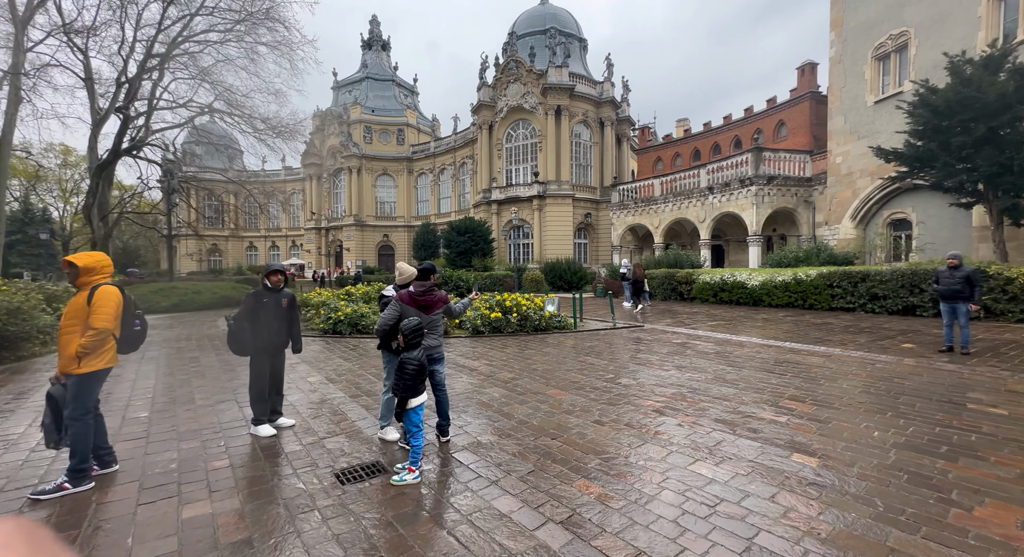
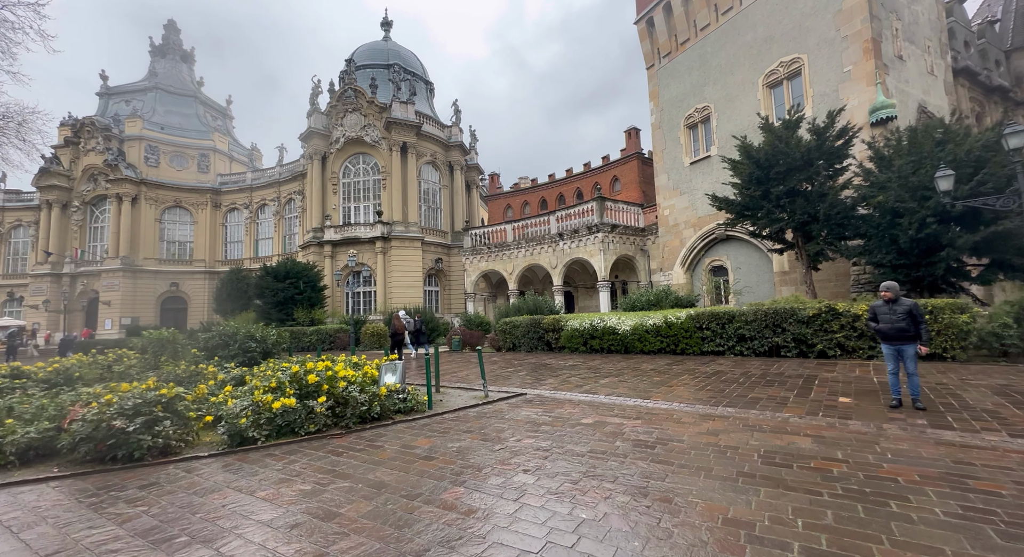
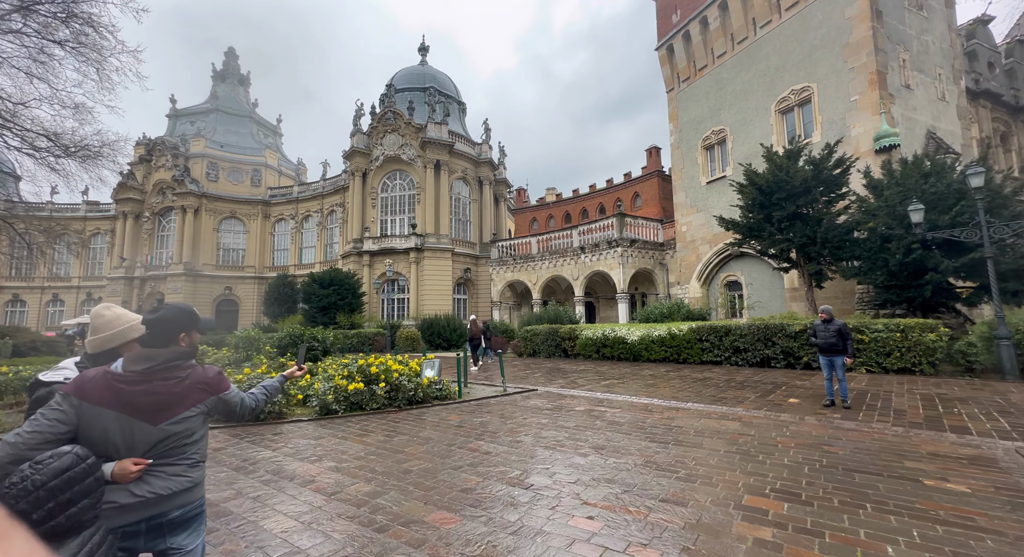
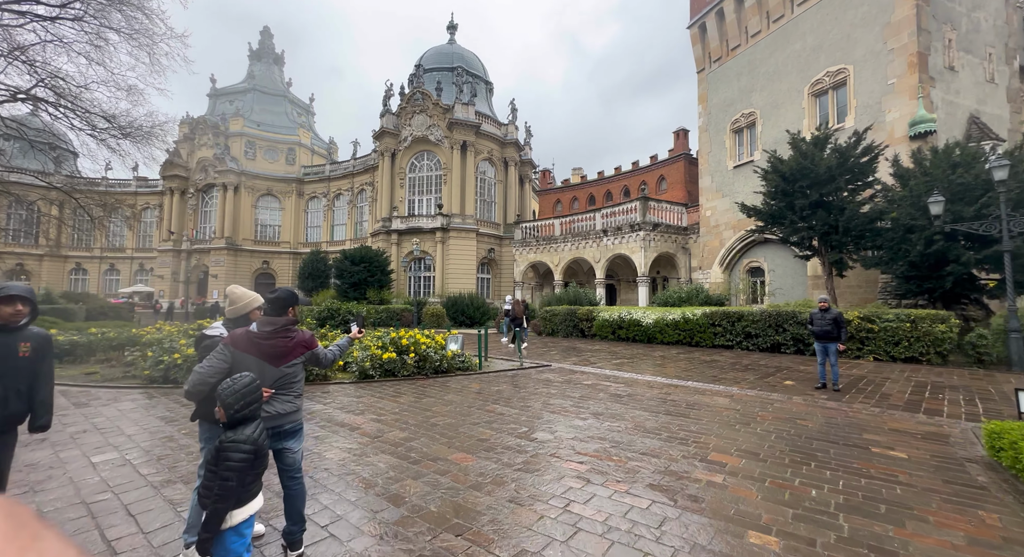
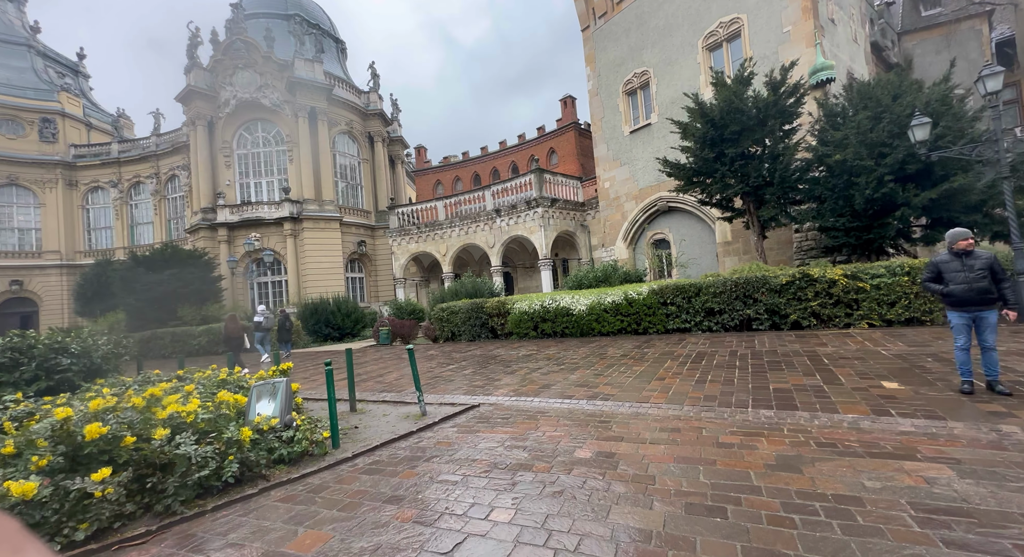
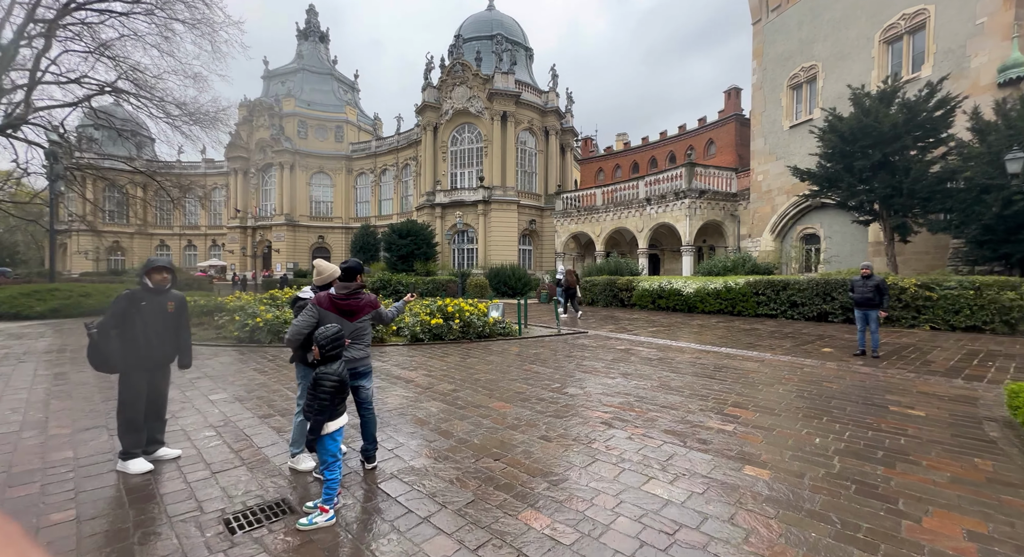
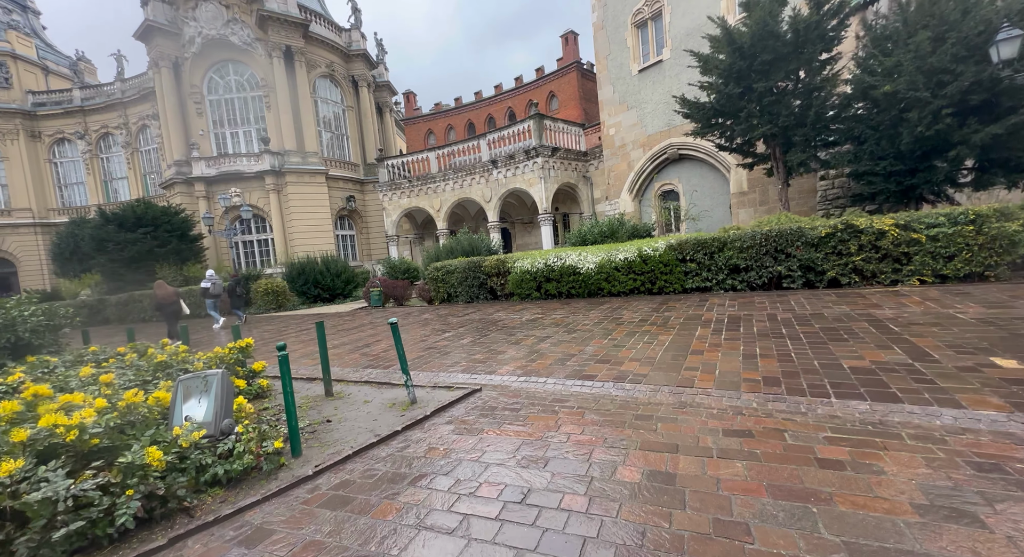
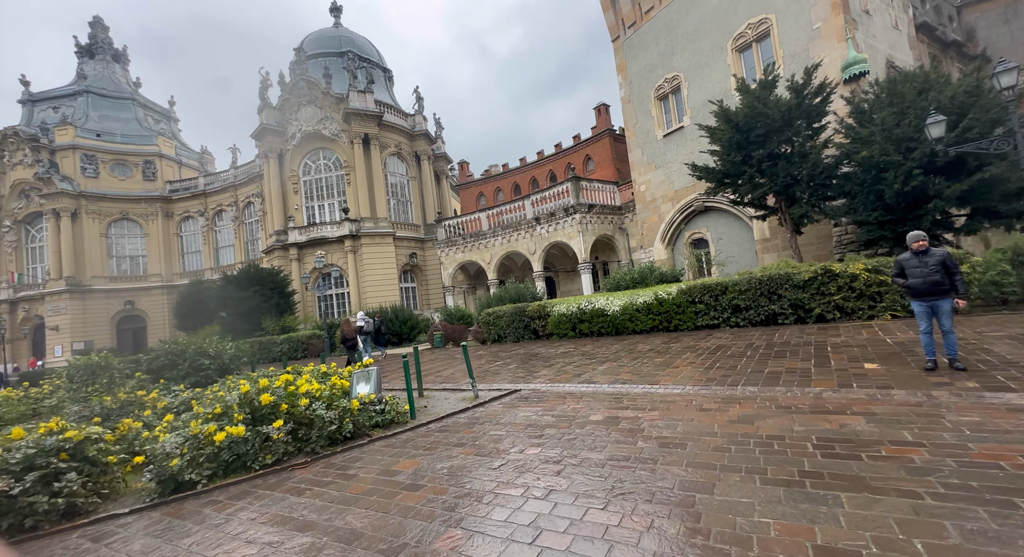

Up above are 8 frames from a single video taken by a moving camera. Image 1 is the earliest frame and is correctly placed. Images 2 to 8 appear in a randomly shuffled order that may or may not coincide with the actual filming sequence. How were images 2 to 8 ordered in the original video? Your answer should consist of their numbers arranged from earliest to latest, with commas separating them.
6, 4, 3, 2, 8, 5, 7
